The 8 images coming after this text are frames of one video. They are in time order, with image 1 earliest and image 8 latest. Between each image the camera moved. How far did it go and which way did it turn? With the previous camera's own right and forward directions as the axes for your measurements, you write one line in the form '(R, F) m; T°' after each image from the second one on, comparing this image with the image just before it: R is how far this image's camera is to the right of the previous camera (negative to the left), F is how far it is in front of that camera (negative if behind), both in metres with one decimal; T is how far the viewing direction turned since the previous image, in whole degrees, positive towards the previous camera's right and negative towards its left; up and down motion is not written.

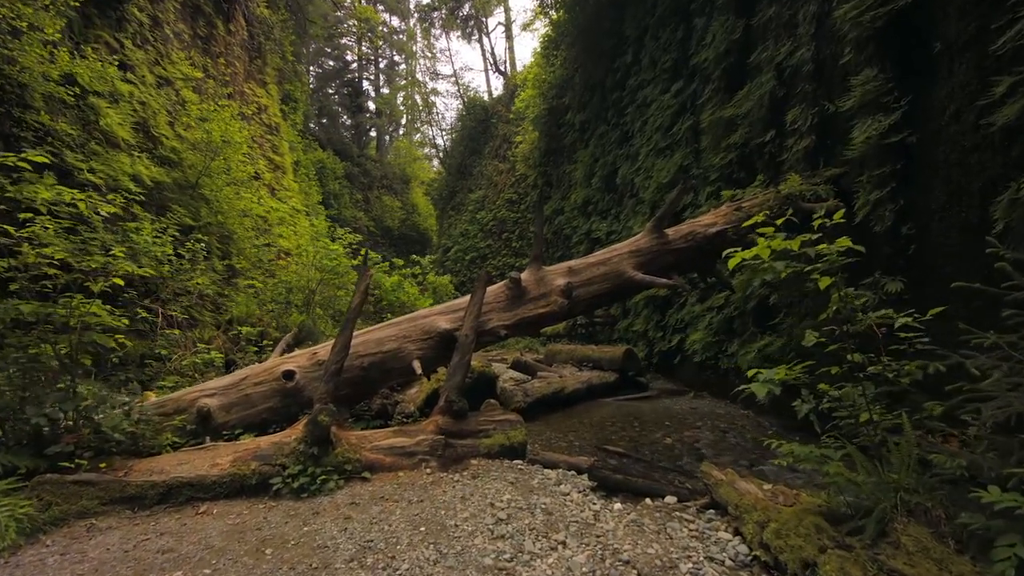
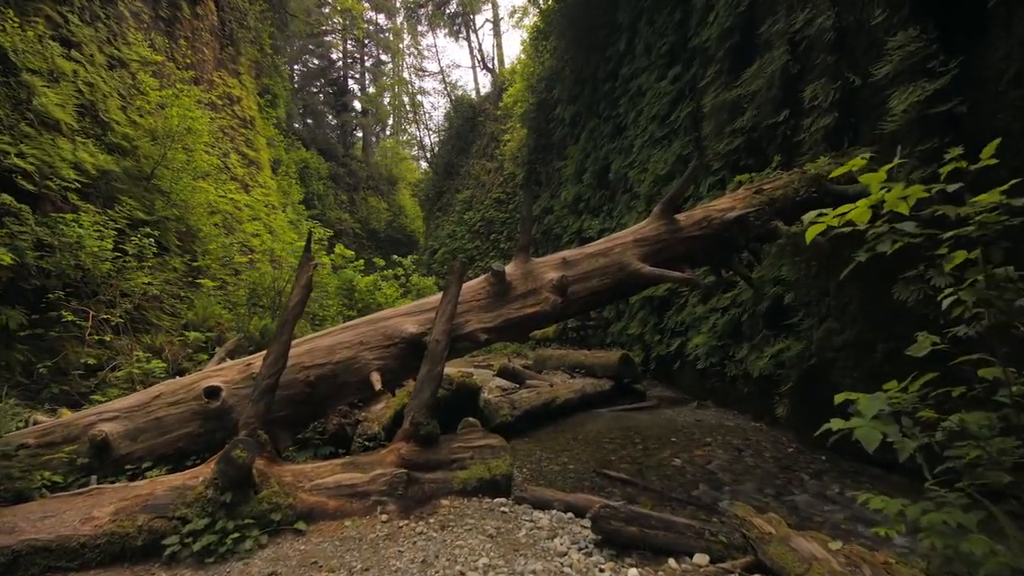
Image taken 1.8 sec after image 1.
(0.0, +0.7) m; +1°
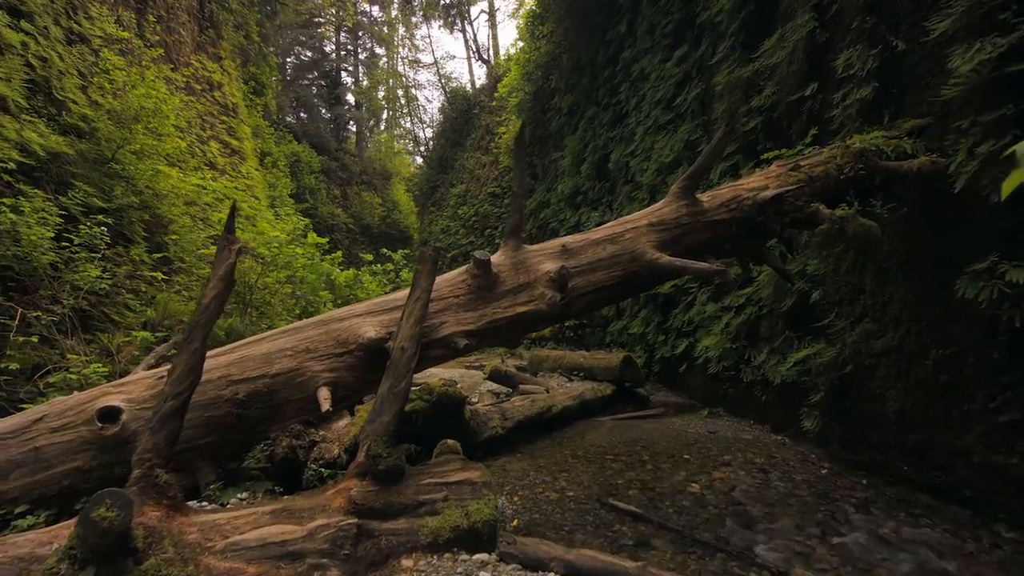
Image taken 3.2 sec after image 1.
(0.0, +0.6) m; 0°
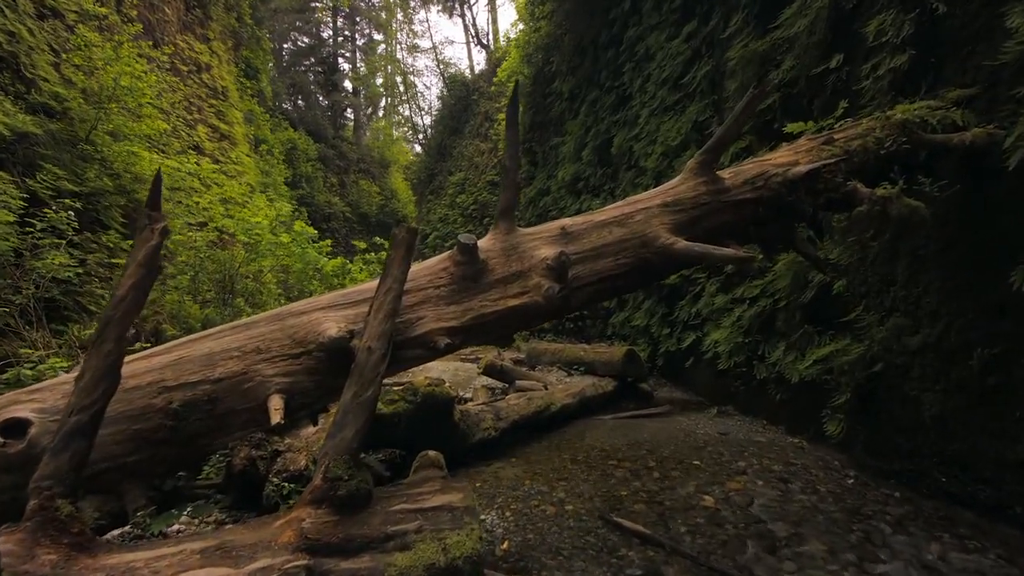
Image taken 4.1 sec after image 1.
(0.0, +0.4) m; 0°
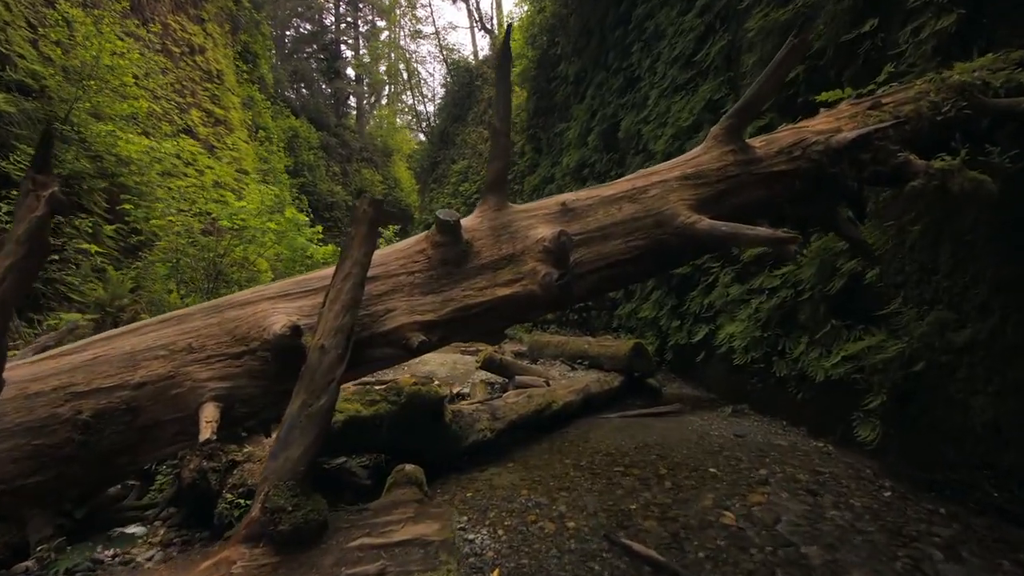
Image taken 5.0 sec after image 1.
(+0.1, +0.4) m; -1°
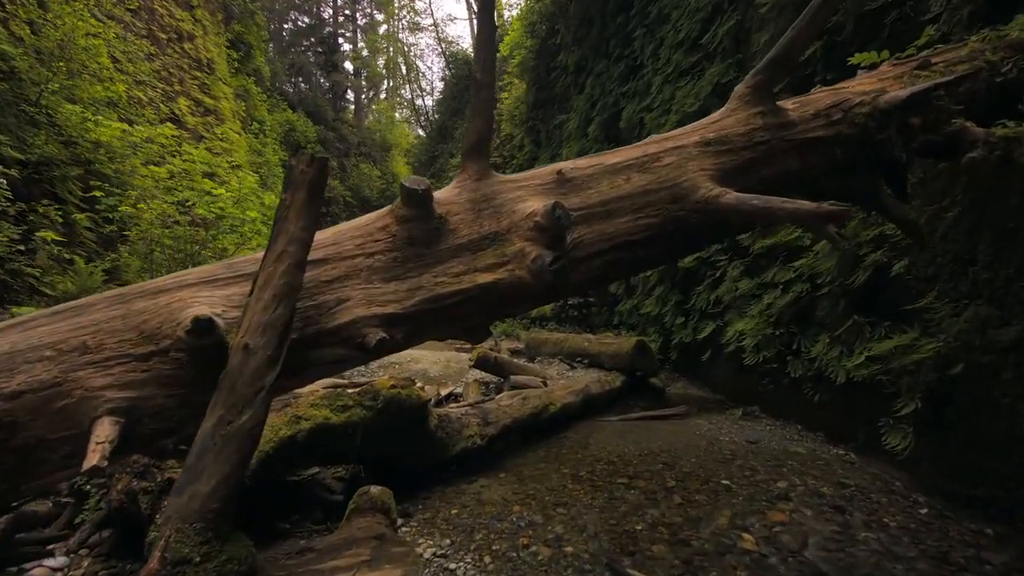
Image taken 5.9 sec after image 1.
(+0.1, +0.4) m; 0°
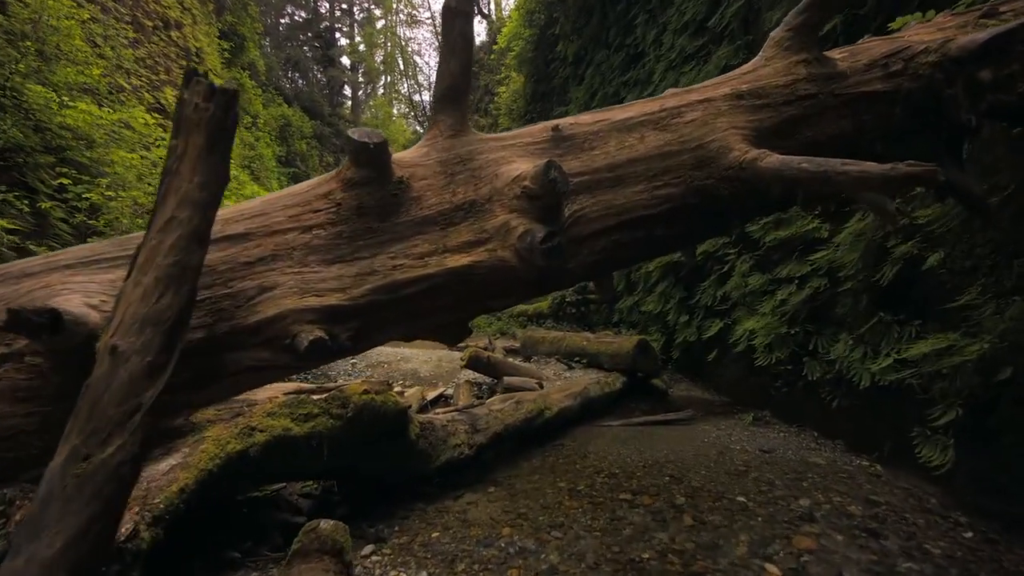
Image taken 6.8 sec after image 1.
(0.0, +0.4) m; 0°
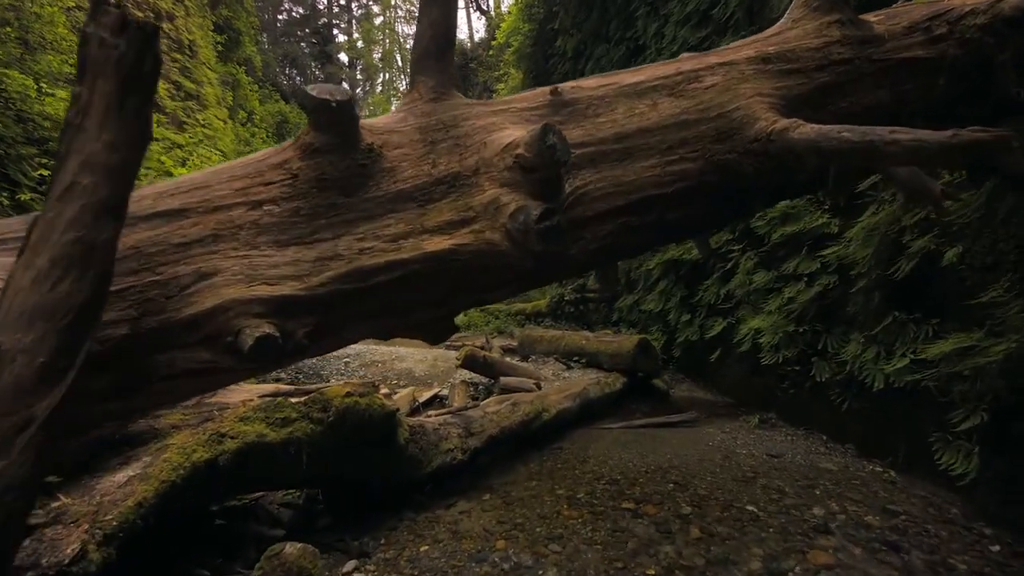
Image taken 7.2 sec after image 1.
(0.0, +0.2) m; 0°
